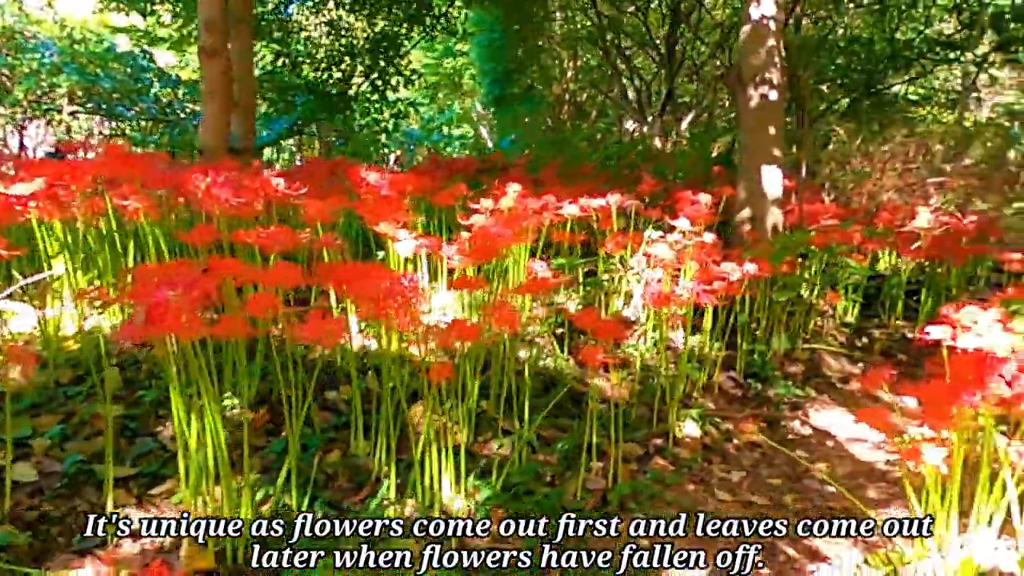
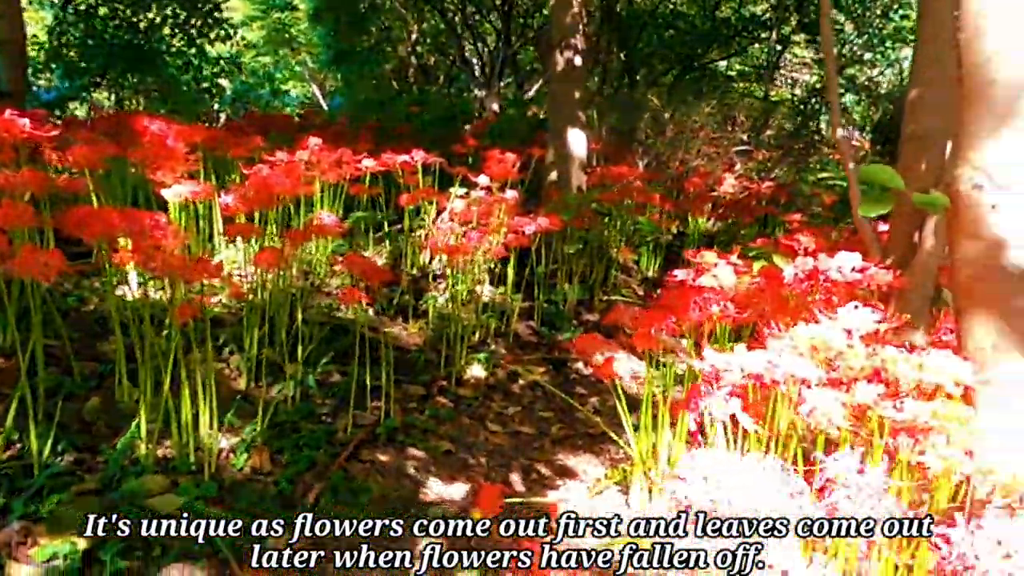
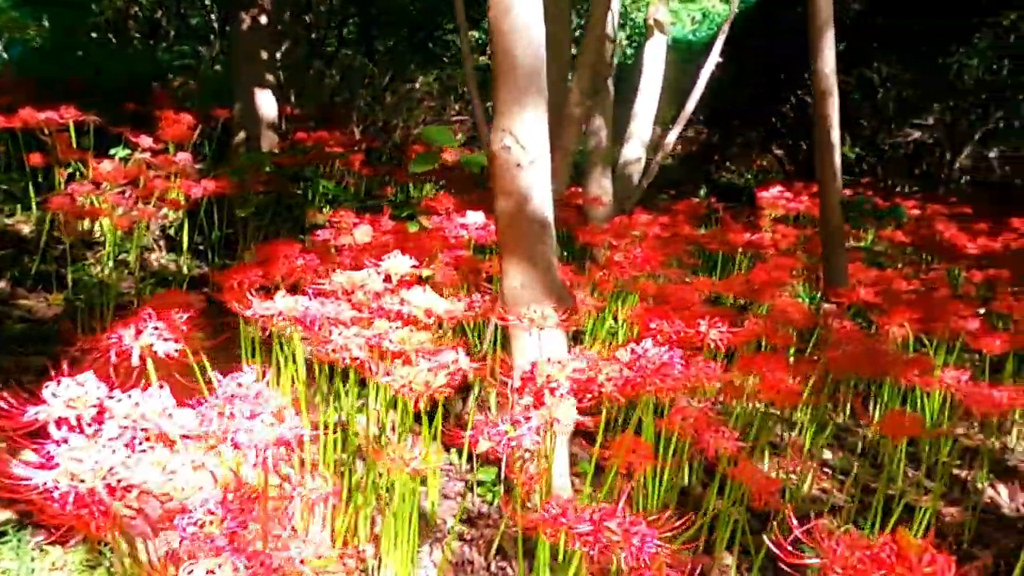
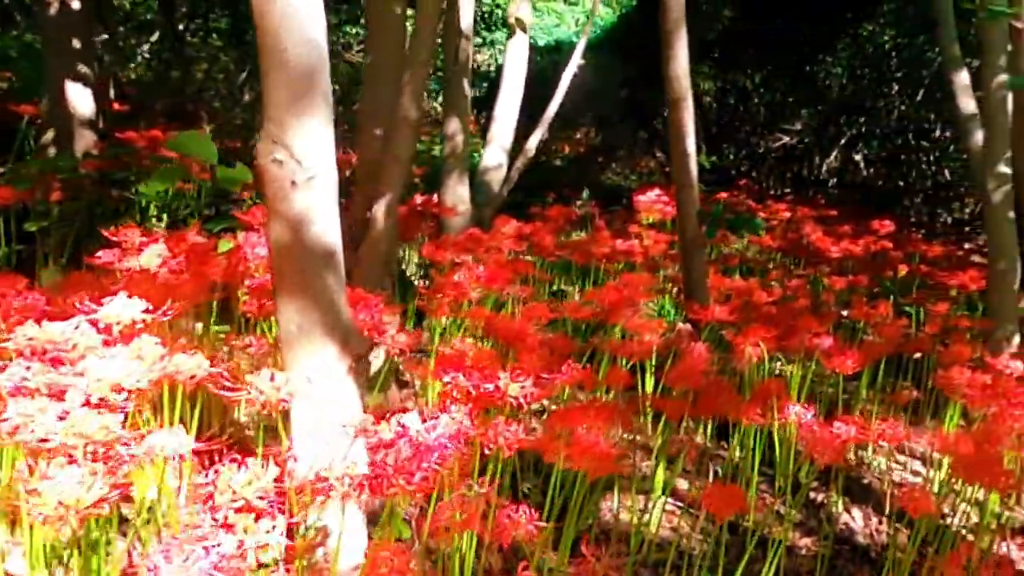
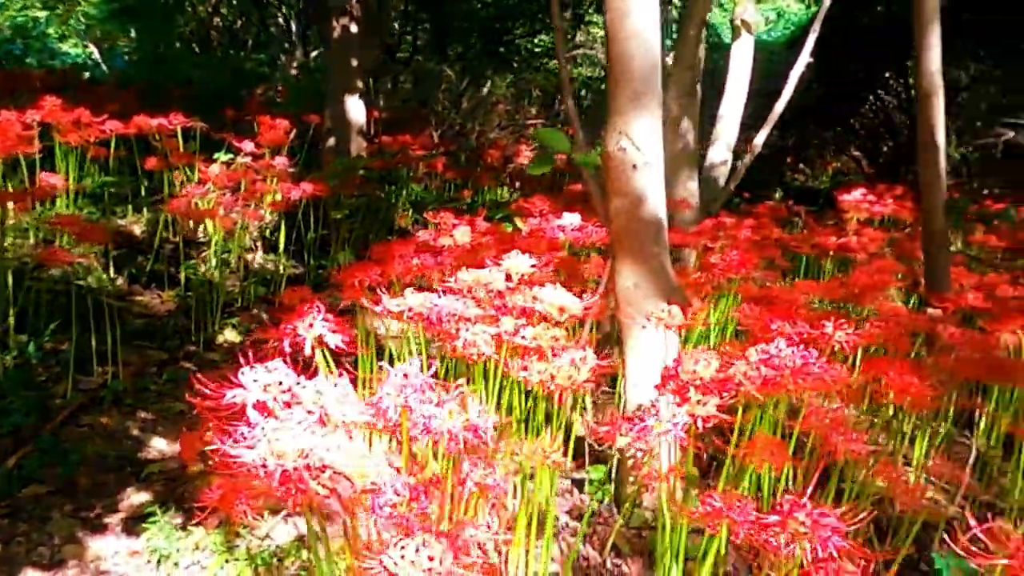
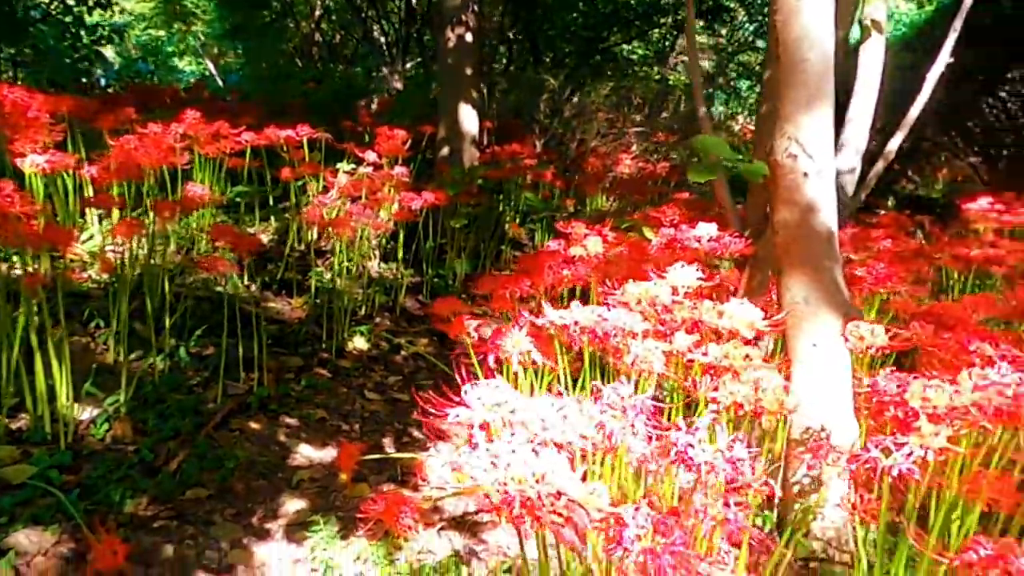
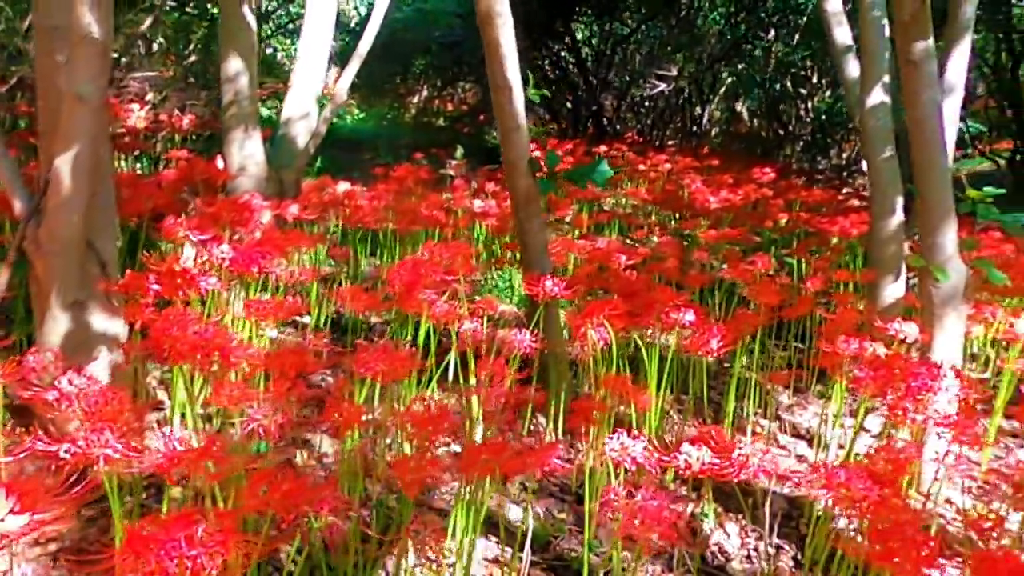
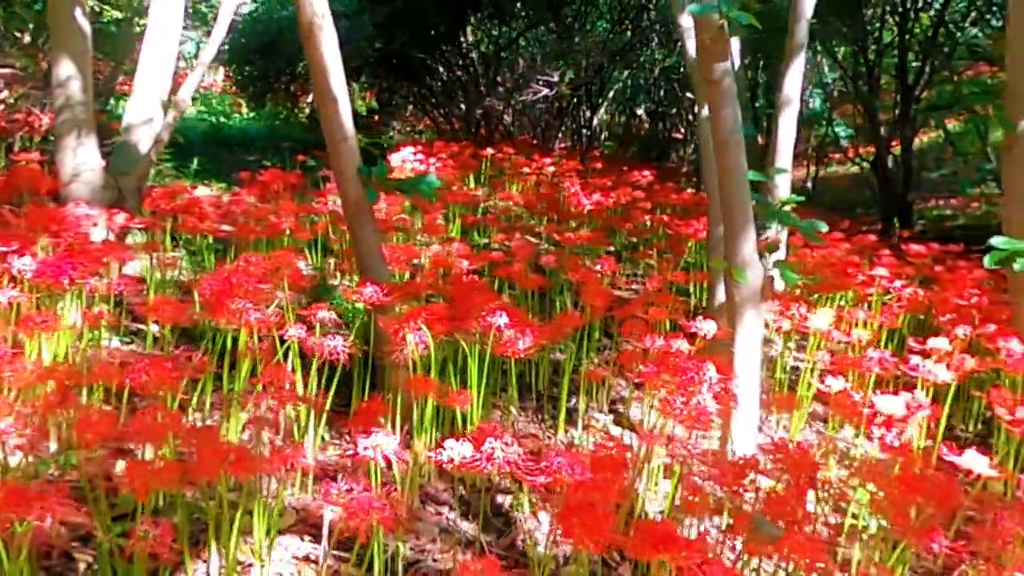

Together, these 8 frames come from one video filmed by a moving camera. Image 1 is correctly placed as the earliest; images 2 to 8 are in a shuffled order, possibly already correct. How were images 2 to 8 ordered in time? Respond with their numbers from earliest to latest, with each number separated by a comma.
2, 6, 5, 3, 4, 7, 8
